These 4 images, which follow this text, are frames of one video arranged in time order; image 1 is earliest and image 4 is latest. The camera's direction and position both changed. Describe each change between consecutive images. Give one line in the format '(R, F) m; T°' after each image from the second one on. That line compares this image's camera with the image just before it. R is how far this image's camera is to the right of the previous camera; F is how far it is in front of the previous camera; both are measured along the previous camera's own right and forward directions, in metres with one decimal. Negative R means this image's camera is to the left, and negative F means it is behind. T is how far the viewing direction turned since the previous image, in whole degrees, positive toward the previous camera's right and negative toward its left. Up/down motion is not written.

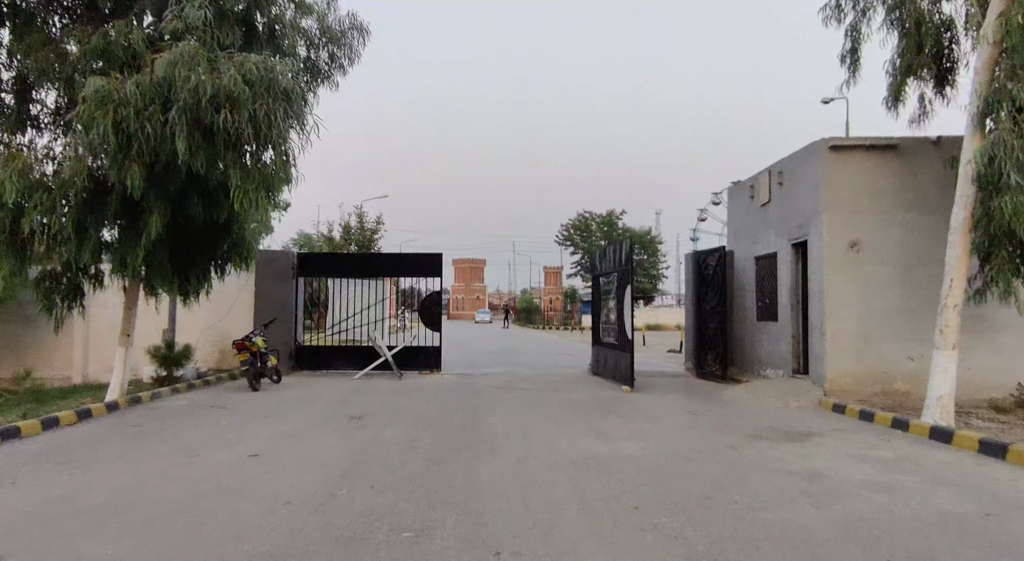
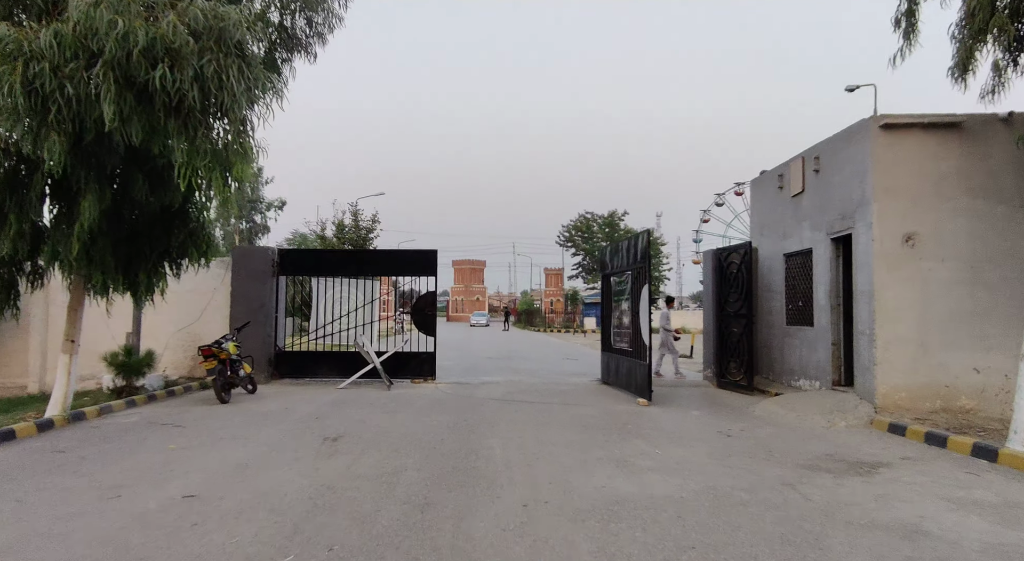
(0.0, +1.3) m; 0°
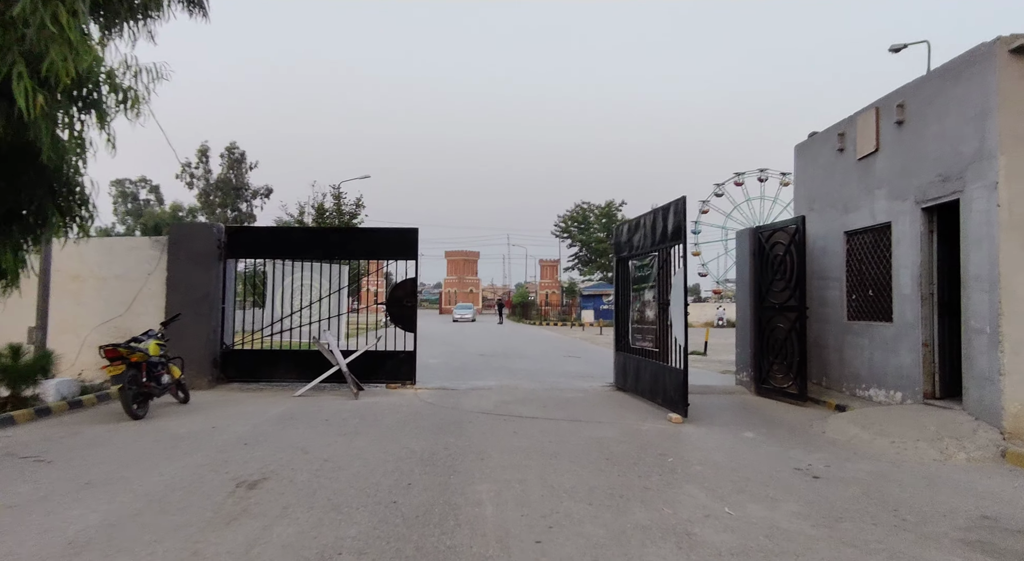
(0.0, +2.2) m; +1°
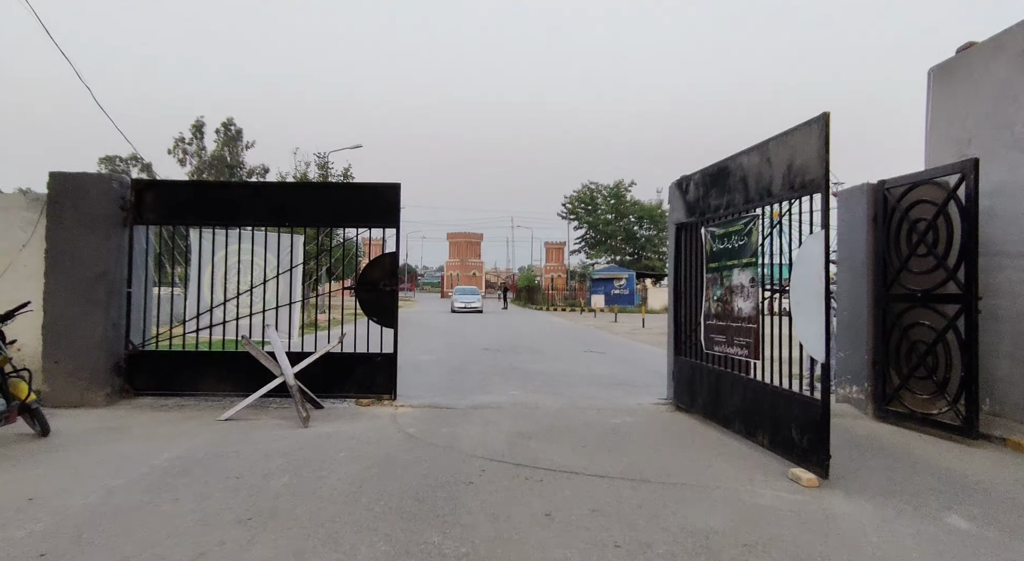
(-0.2, +3.1) m; 0°
